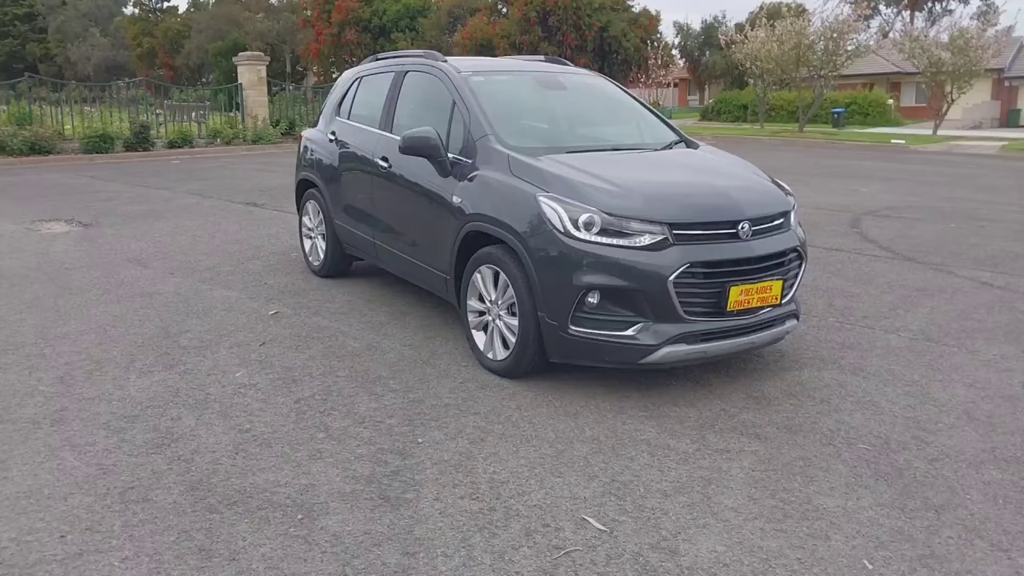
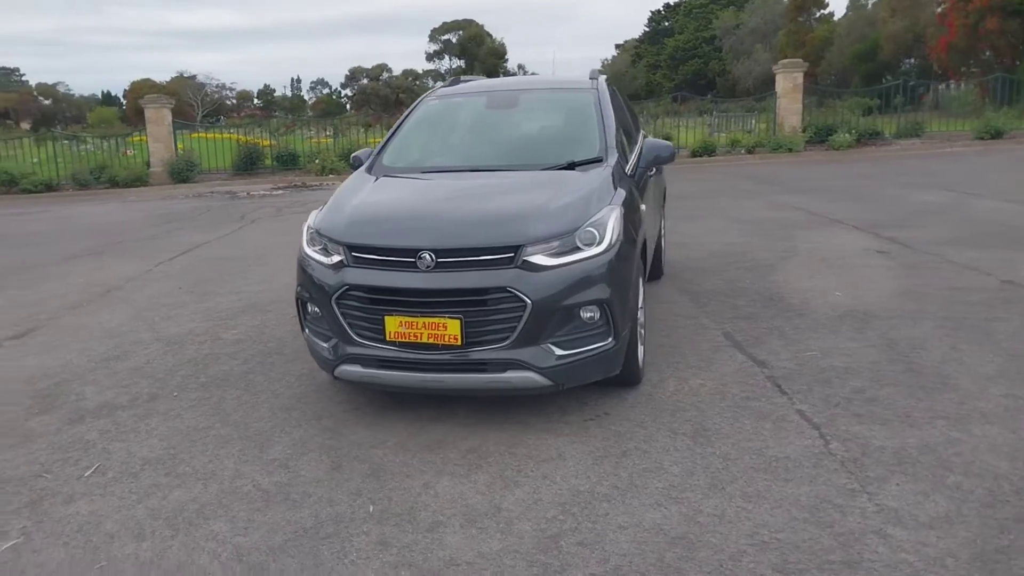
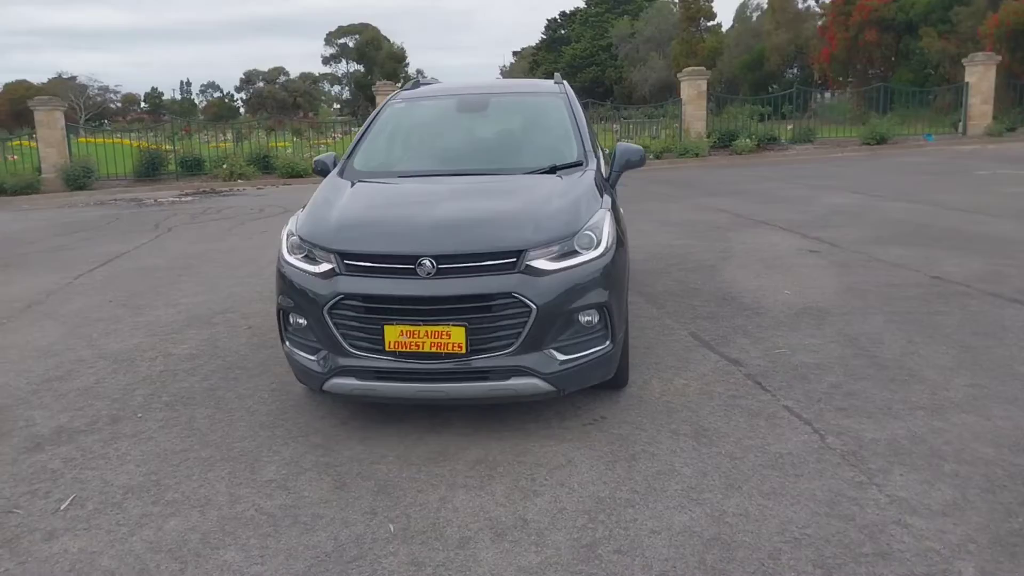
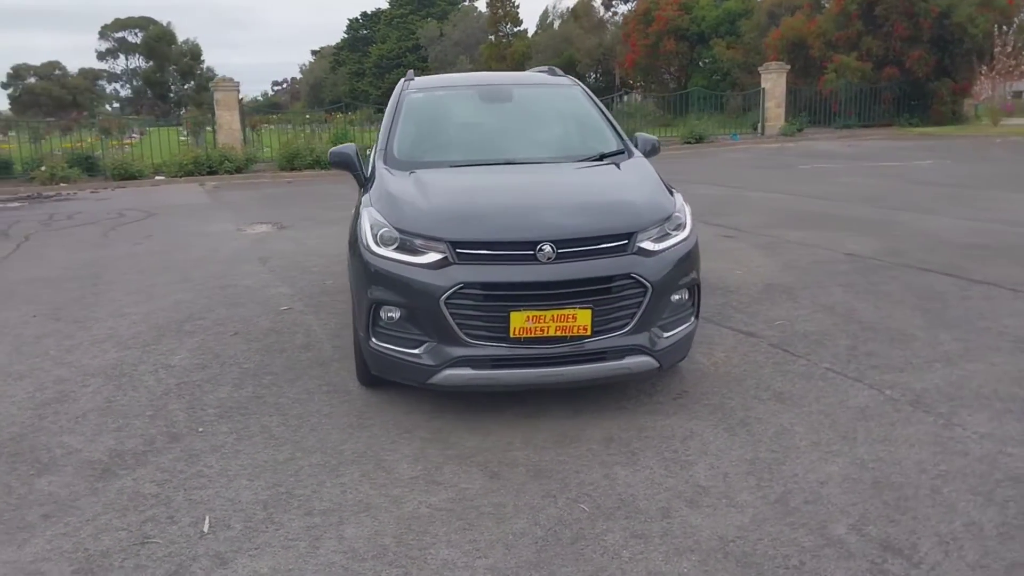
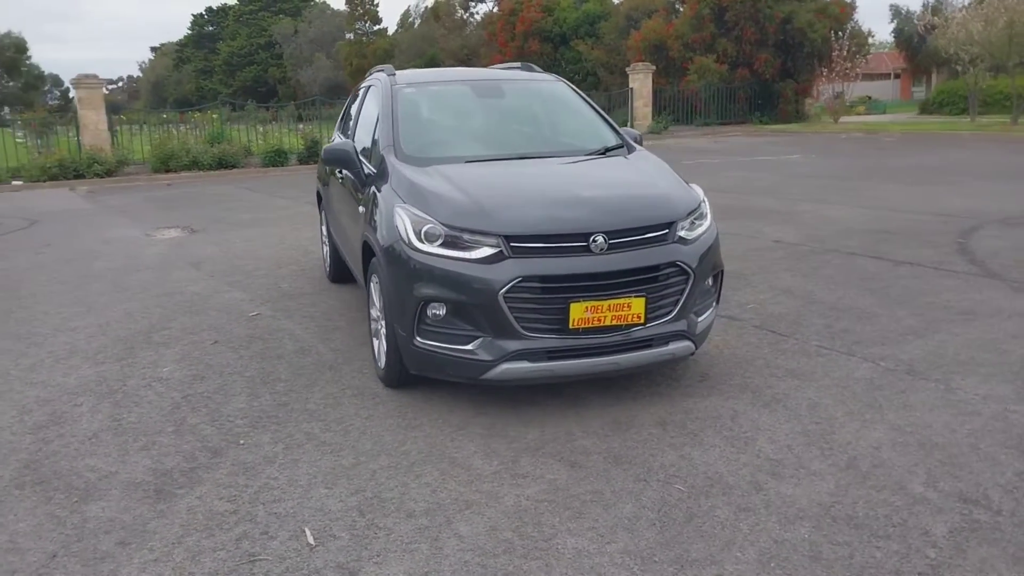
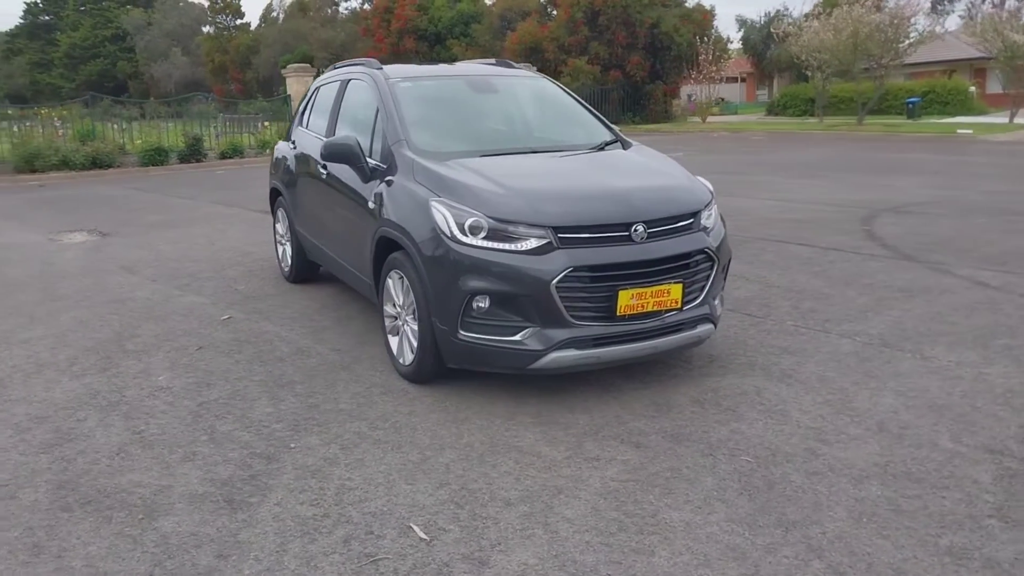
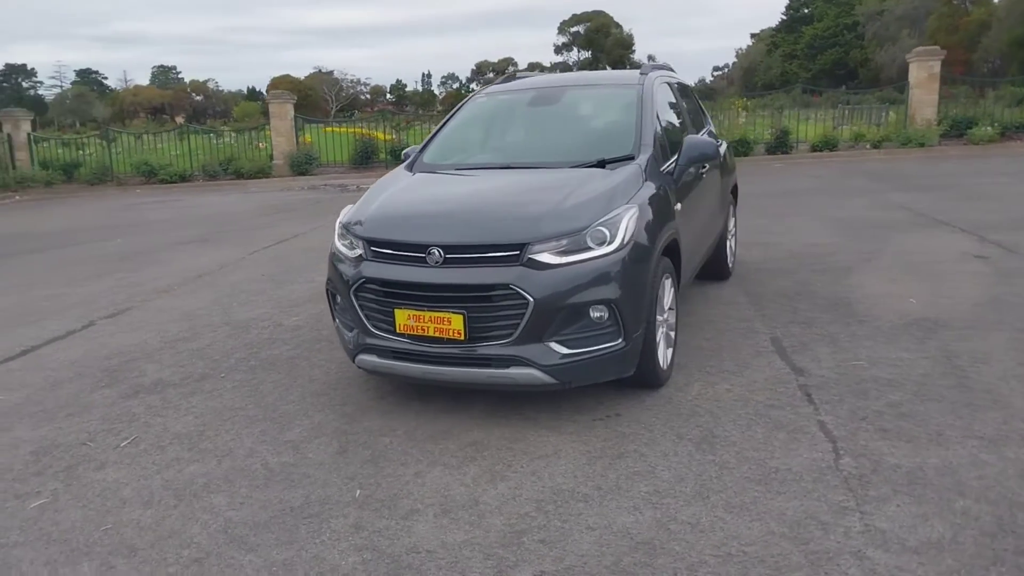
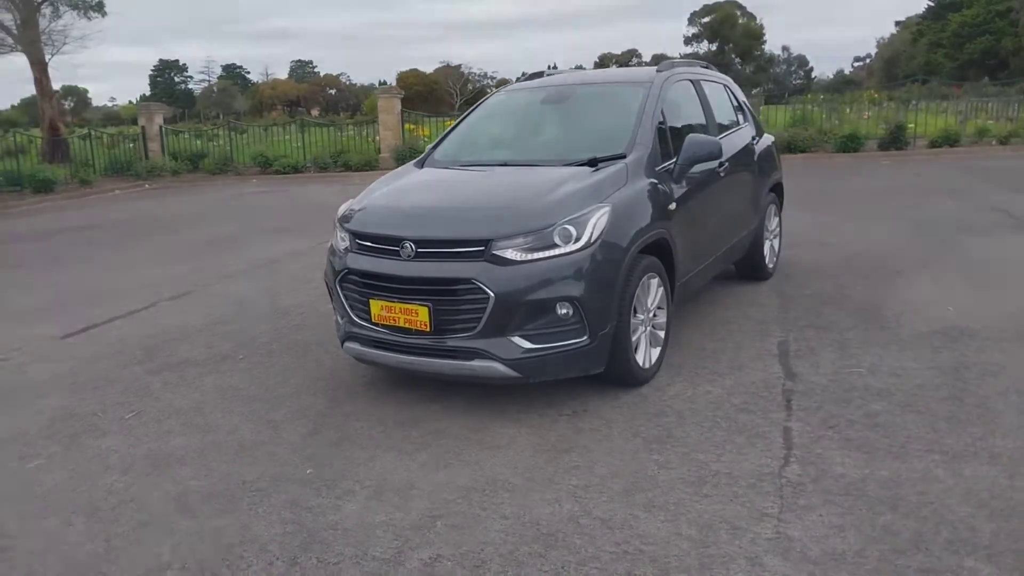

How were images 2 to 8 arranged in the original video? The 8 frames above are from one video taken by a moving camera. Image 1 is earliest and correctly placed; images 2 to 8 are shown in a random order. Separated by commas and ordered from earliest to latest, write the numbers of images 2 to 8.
6, 5, 4, 3, 2, 7, 8
